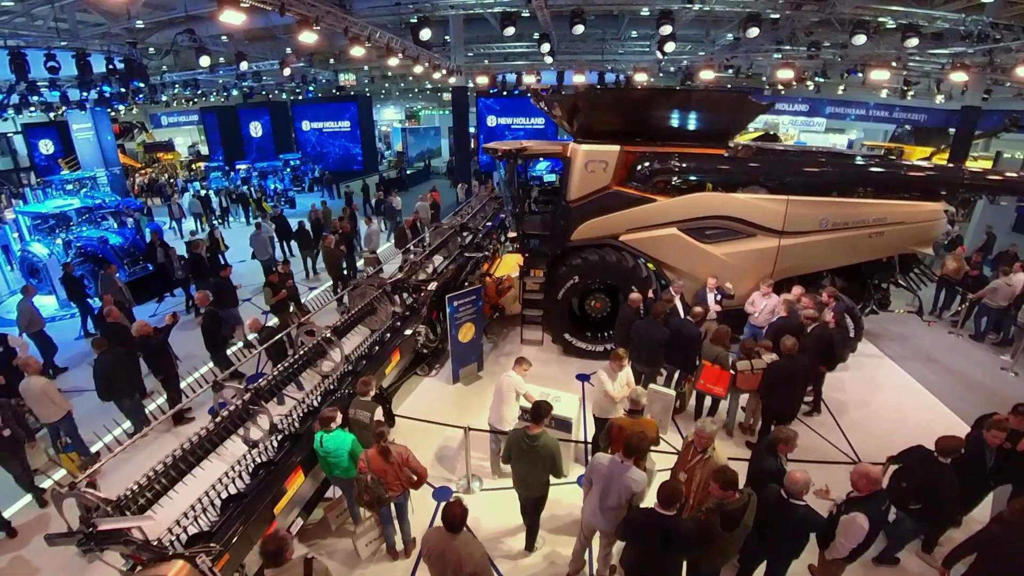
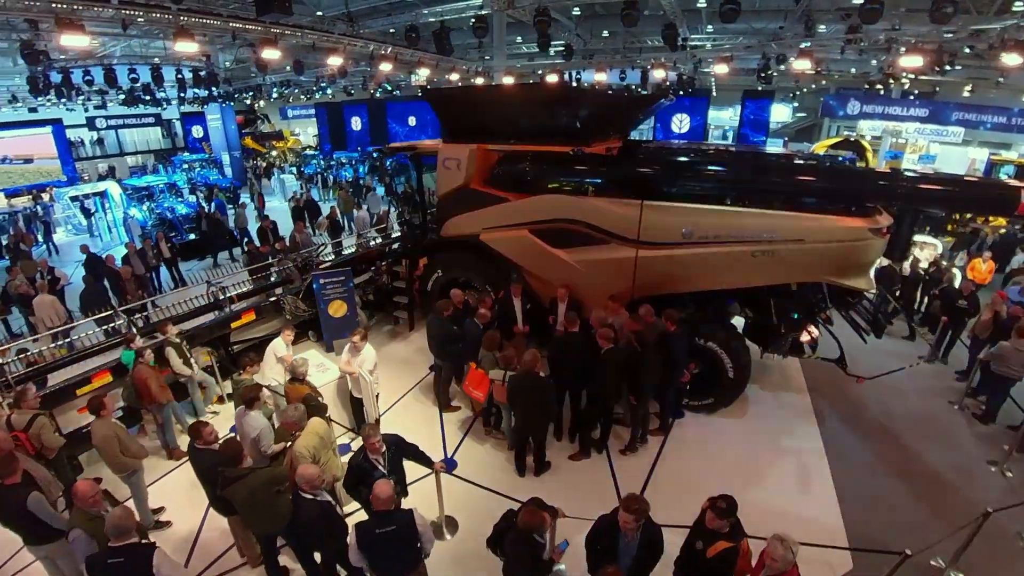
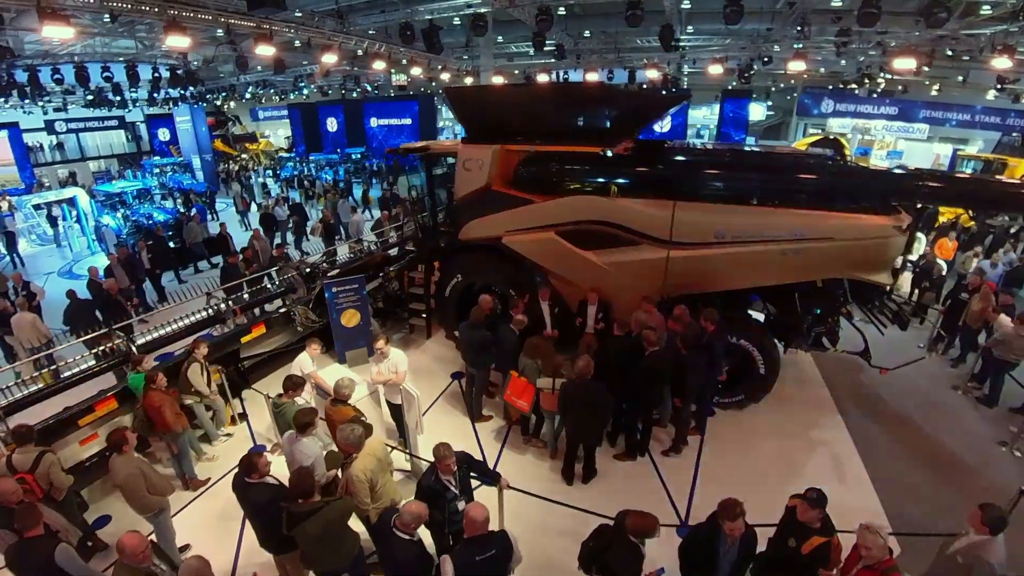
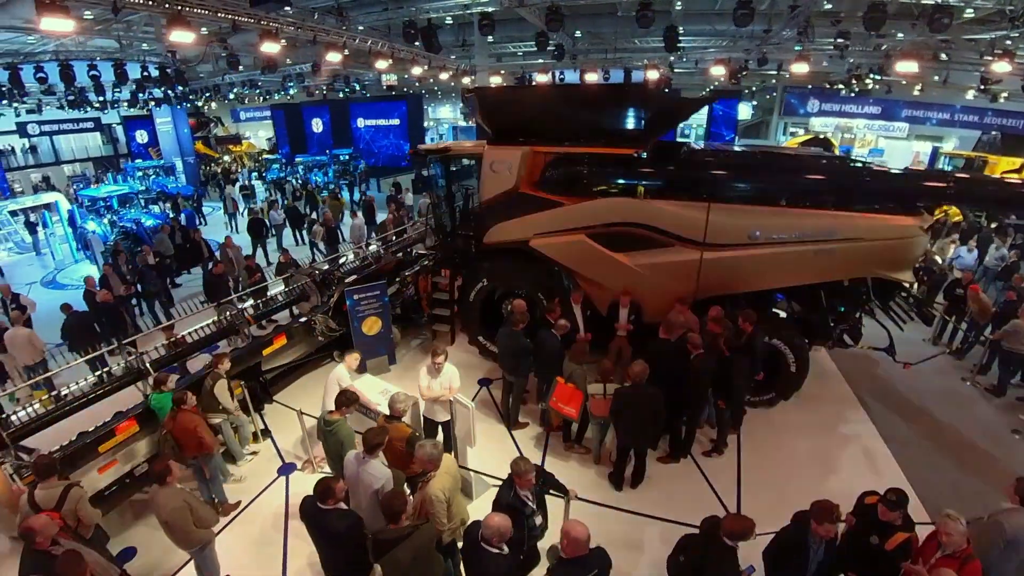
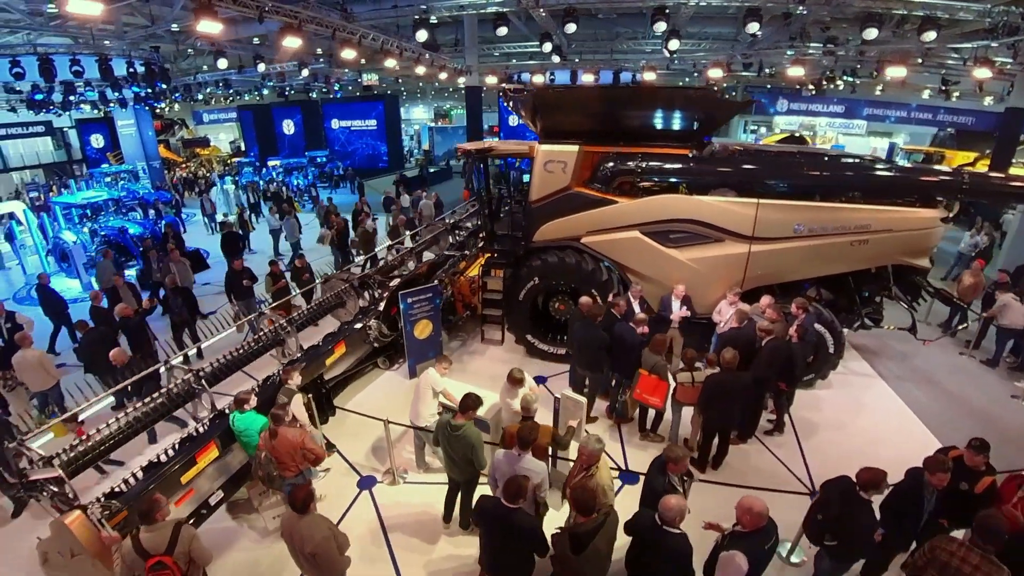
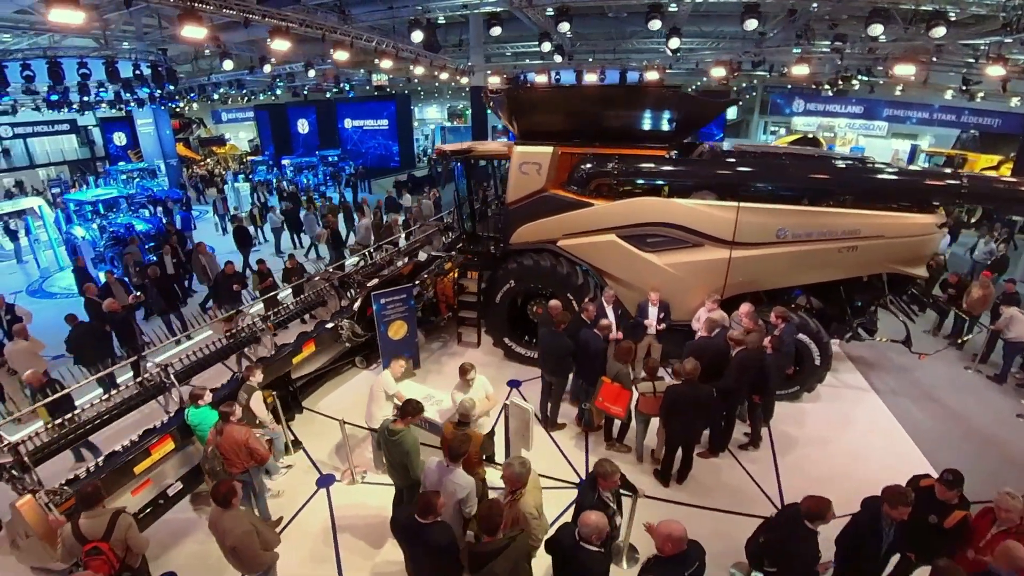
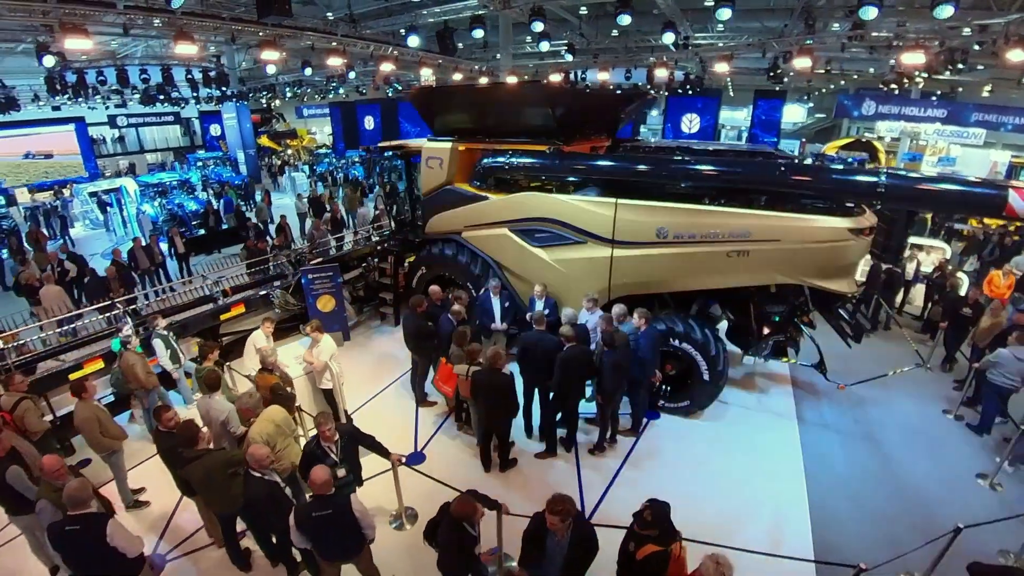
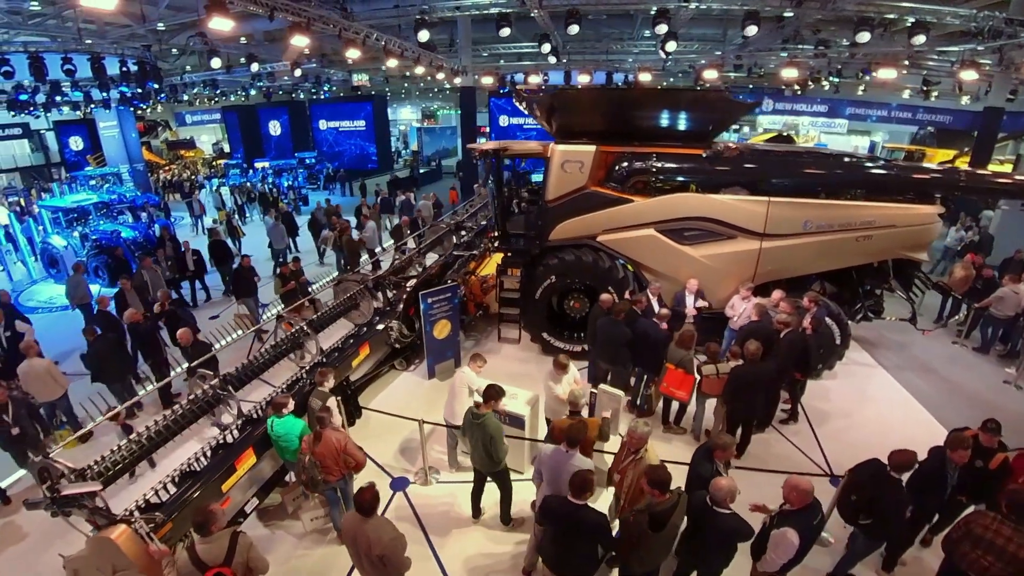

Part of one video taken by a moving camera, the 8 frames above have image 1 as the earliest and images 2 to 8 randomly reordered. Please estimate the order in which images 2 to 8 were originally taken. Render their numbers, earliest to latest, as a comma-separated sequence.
8, 5, 6, 4, 3, 2, 7
